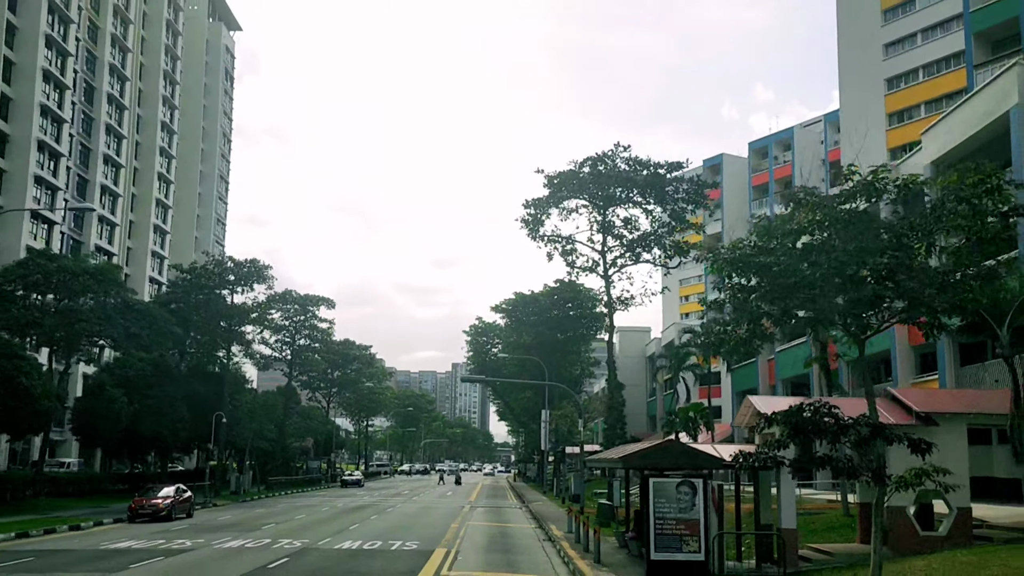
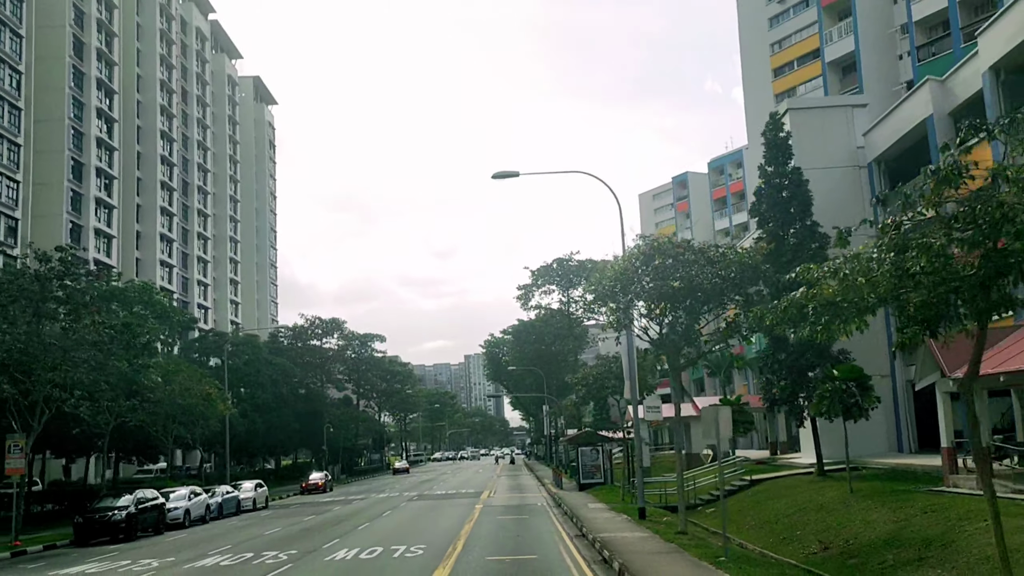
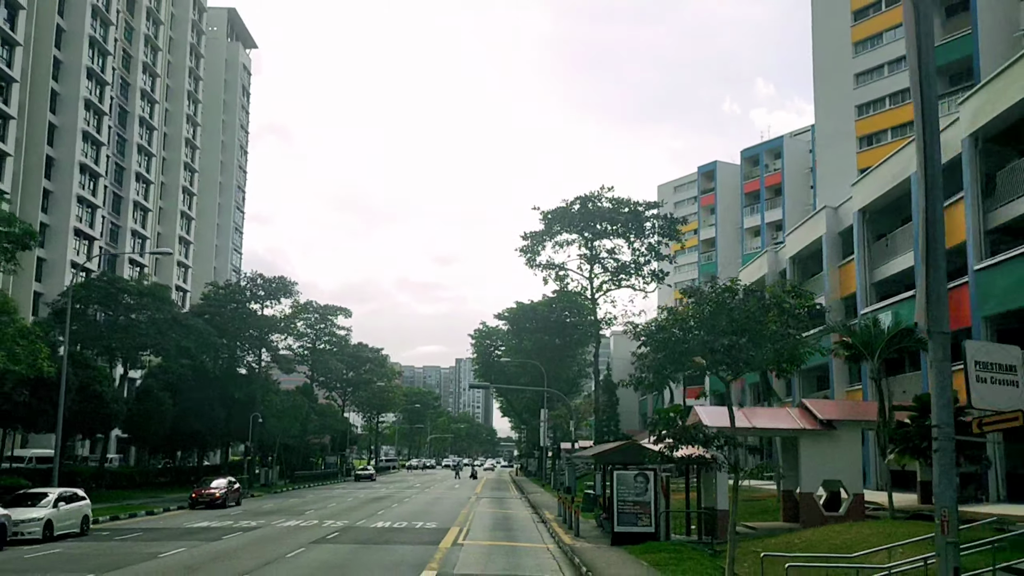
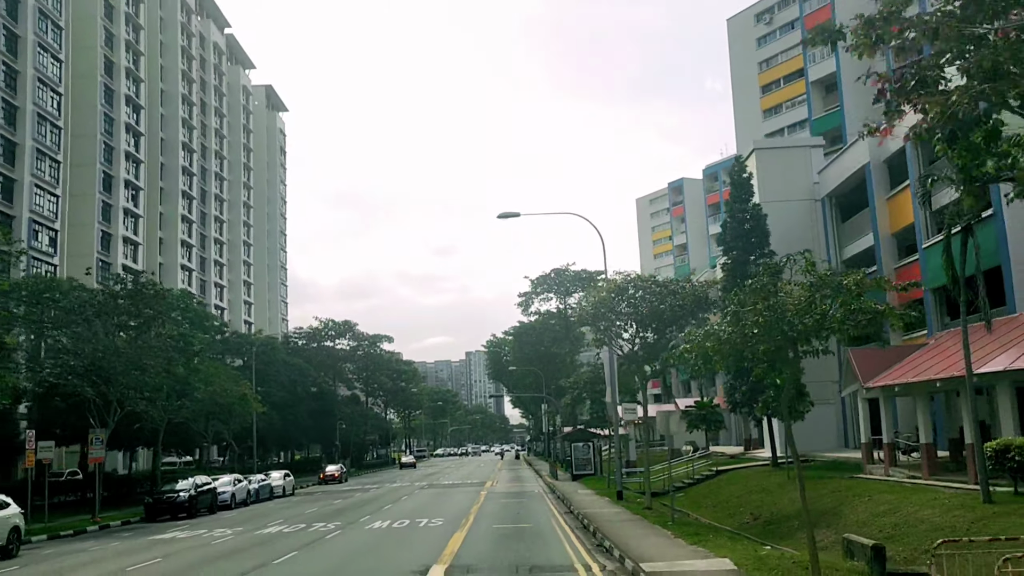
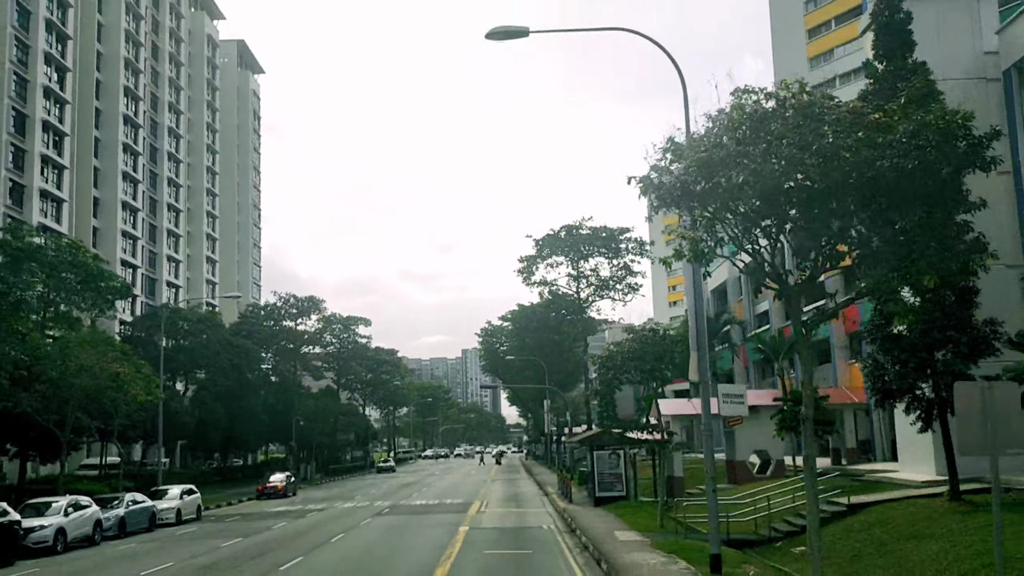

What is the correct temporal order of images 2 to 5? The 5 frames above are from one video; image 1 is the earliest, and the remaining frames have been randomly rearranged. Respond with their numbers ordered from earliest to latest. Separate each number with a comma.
3, 5, 2, 4
